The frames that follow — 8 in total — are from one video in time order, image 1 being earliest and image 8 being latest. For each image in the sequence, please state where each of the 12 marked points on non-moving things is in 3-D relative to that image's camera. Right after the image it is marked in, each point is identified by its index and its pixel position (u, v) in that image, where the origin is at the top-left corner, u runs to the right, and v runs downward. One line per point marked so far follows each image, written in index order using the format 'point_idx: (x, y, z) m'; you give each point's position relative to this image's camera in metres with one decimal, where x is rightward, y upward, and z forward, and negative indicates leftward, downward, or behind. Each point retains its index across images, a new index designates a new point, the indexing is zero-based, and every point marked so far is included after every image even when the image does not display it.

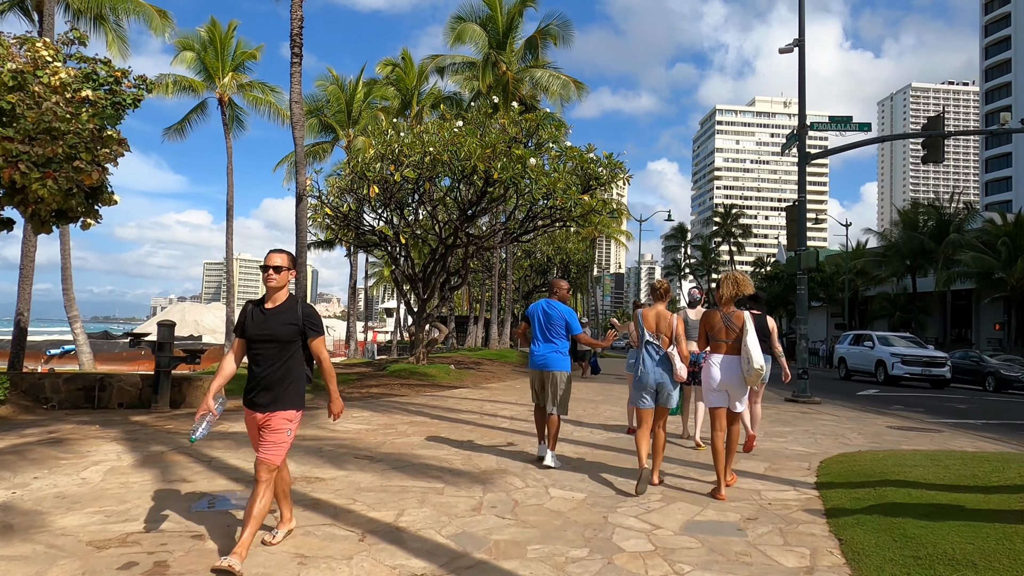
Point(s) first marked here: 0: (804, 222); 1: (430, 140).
0: (+6.4, +1.5, +14.4) m
1: (-1.8, +3.2, +14.2) m
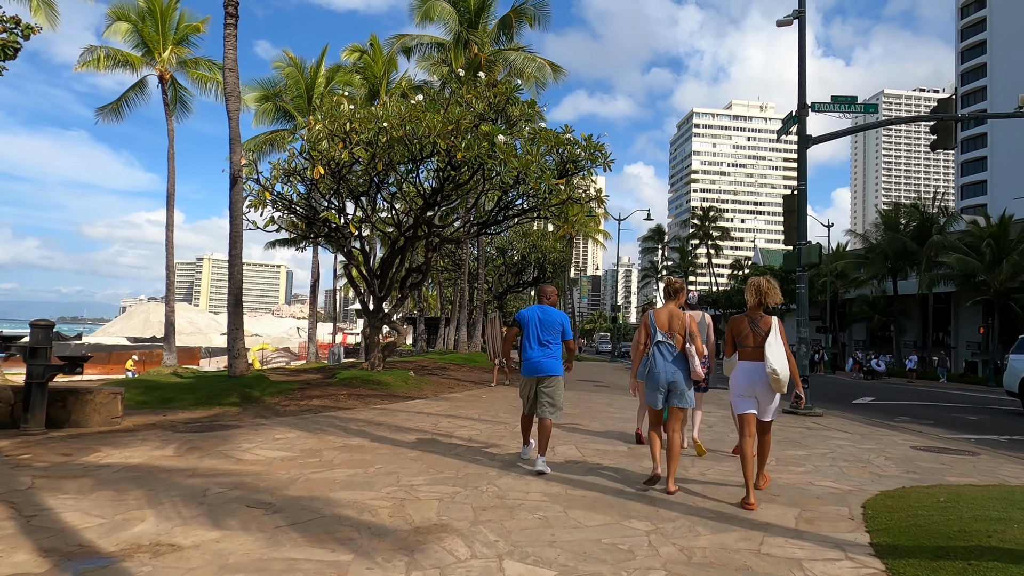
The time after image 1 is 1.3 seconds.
0: (+5.7, +1.5, +13.0) m
1: (-2.5, +3.3, +12.5) m
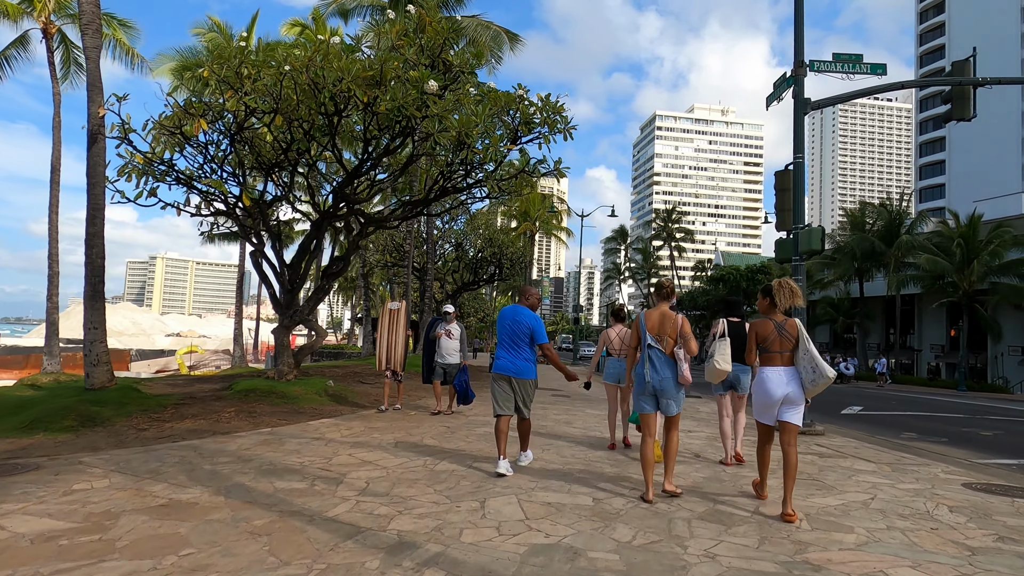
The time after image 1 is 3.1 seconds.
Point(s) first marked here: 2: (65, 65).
0: (+4.8, +1.6, +10.9) m
1: (-3.4, +3.5, +10.0) m
2: (-12.0, +6.0, +17.8) m
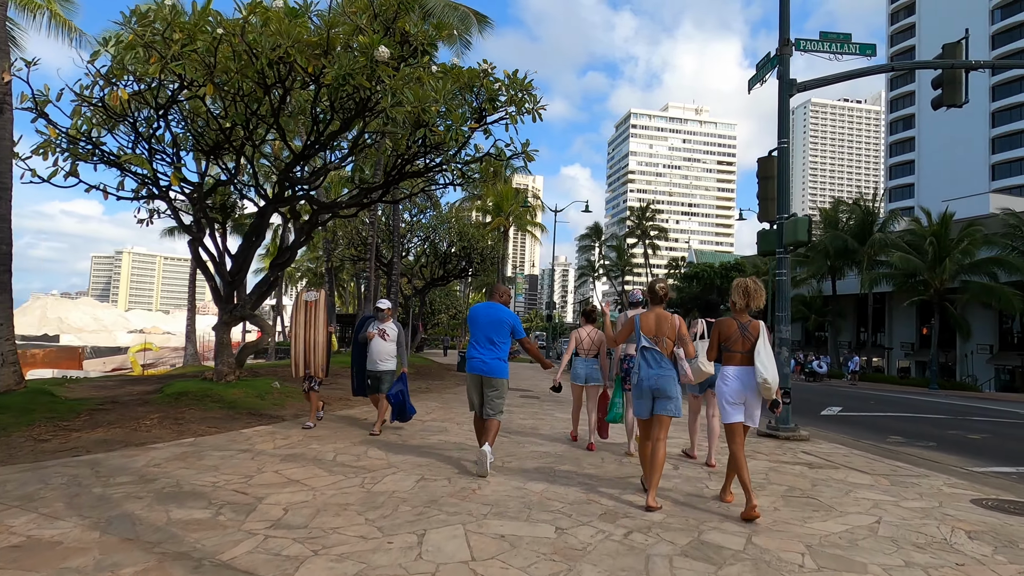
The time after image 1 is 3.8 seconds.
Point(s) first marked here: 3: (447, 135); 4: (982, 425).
0: (+4.2, +1.7, +10.1) m
1: (-3.9, +3.6, +8.9) m
2: (-12.8, +6.2, +16.4) m
3: (-1.0, +2.2, +9.6) m
4: (+9.3, -2.7, +13.1) m
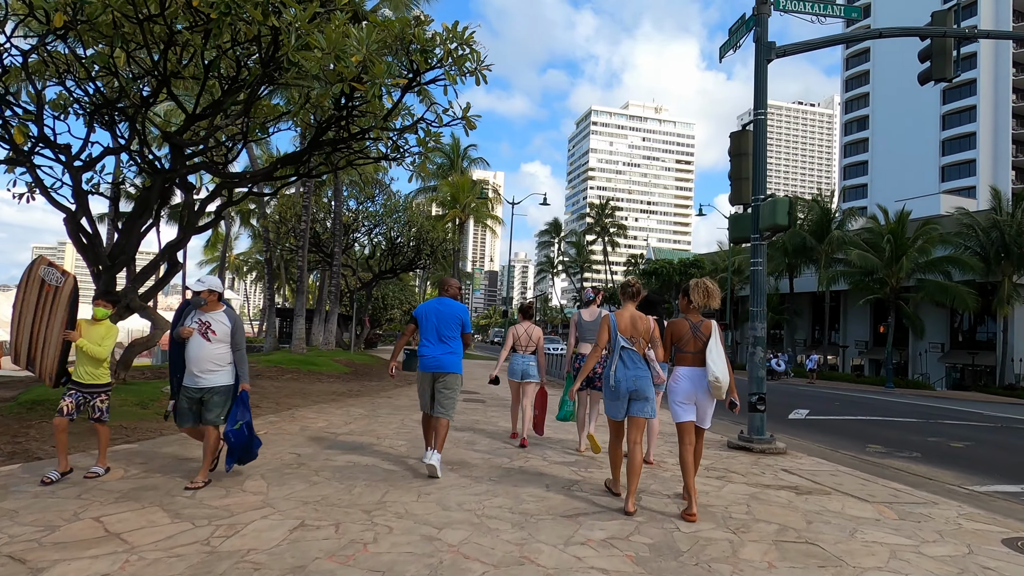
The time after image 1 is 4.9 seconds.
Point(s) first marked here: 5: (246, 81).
0: (+3.4, +1.8, +8.9) m
1: (-4.6, +3.7, +7.2) m
2: (-14.0, +6.5, +14.1) m
3: (-1.7, +2.4, +8.1) m
4: (+8.2, -2.6, +12.2) m
5: (-3.4, +2.6, +8.4) m
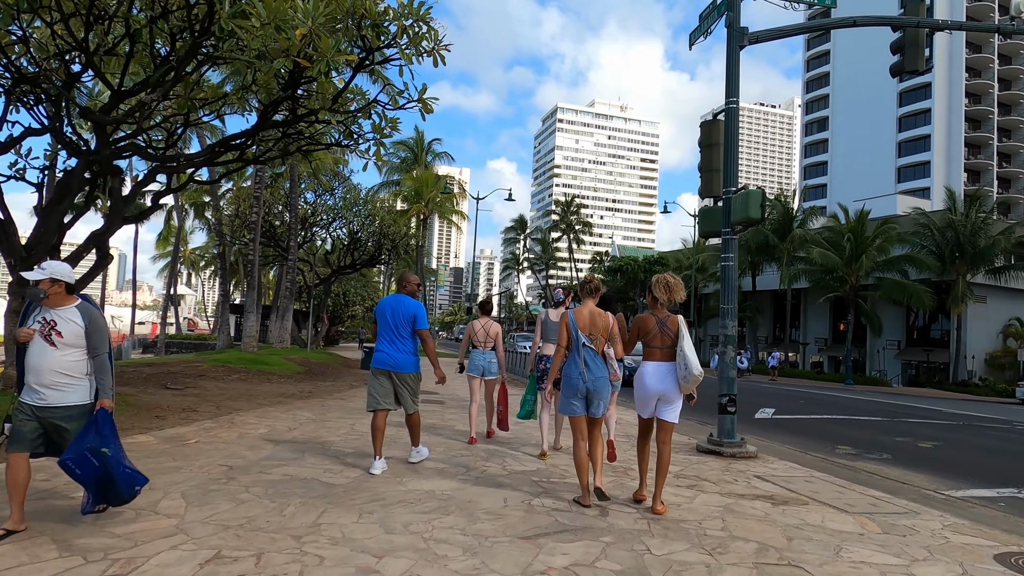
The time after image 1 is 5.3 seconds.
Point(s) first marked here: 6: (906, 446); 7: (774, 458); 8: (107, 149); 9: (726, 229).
0: (+2.9, +1.8, +8.5) m
1: (-5.0, +3.8, +6.4) m
2: (-14.7, +6.6, +12.8) m
3: (-2.2, +2.4, +7.4) m
4: (+7.5, -2.6, +12.1) m
5: (-3.9, +2.6, +7.6) m
6: (+6.1, -2.4, +10.2) m
7: (+3.2, -2.1, +8.0) m
8: (-5.1, +1.8, +8.3) m
9: (+2.7, +0.8, +8.5) m
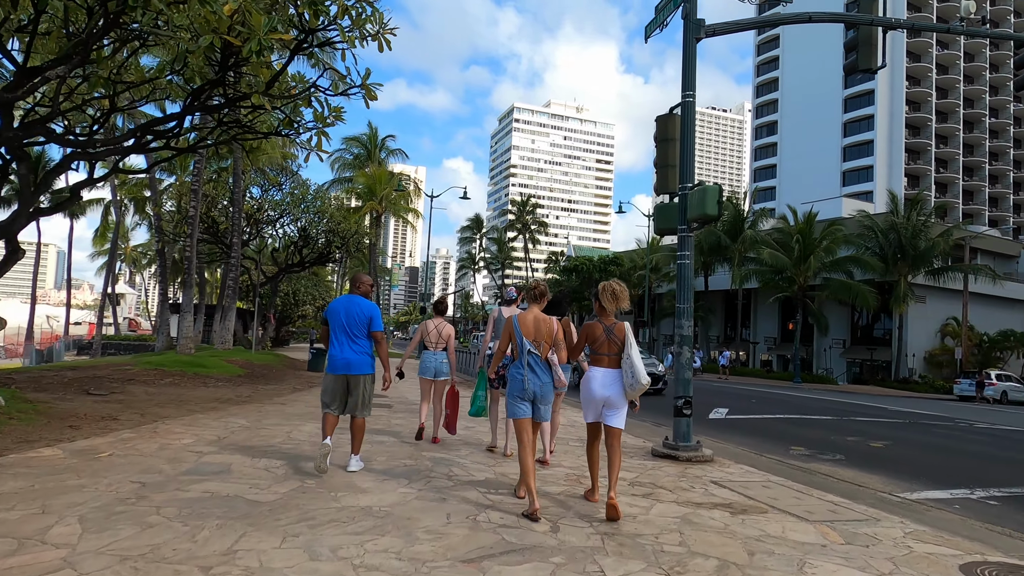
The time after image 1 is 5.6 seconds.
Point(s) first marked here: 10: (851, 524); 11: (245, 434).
0: (+2.2, +1.9, +8.3) m
1: (-5.5, +3.8, +5.7) m
2: (-15.6, +6.7, +11.4) m
3: (-2.7, +2.5, +6.8) m
4: (+6.6, -2.6, +12.1) m
5: (-4.4, +2.7, +7.0) m
6: (+5.3, -2.4, +10.2) m
7: (+2.6, -2.0, +7.8) m
8: (-5.7, +1.8, +7.6) m
9: (+2.1, +0.8, +8.2) m
10: (+2.7, -1.9, +5.2) m
11: (-3.2, -1.7, +7.9) m
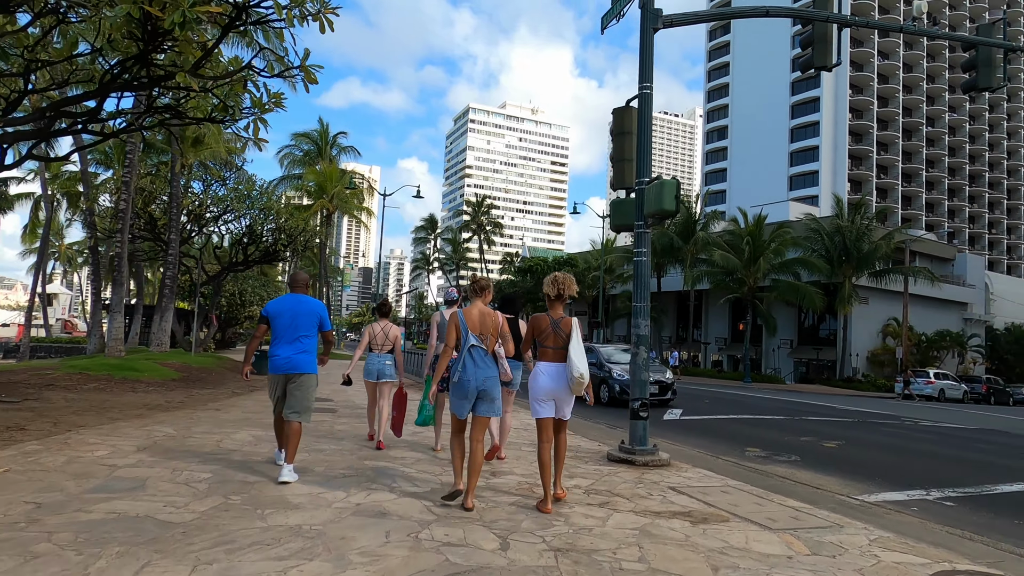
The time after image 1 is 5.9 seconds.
0: (+1.6, +1.9, +8.0) m
1: (-5.9, +3.9, +4.9) m
2: (-16.3, +6.7, +9.9) m
3: (-3.2, +2.5, +6.2) m
4: (+5.8, -2.6, +12.2) m
5: (-4.9, +2.7, +6.2) m
6: (+4.6, -2.4, +10.1) m
7: (+2.0, -2.0, +7.5) m
8: (-6.2, +1.8, +6.8) m
9: (+1.5, +0.8, +8.0) m
10: (+2.3, -1.8, +4.9) m
11: (-3.7, -1.7, +7.2) m
